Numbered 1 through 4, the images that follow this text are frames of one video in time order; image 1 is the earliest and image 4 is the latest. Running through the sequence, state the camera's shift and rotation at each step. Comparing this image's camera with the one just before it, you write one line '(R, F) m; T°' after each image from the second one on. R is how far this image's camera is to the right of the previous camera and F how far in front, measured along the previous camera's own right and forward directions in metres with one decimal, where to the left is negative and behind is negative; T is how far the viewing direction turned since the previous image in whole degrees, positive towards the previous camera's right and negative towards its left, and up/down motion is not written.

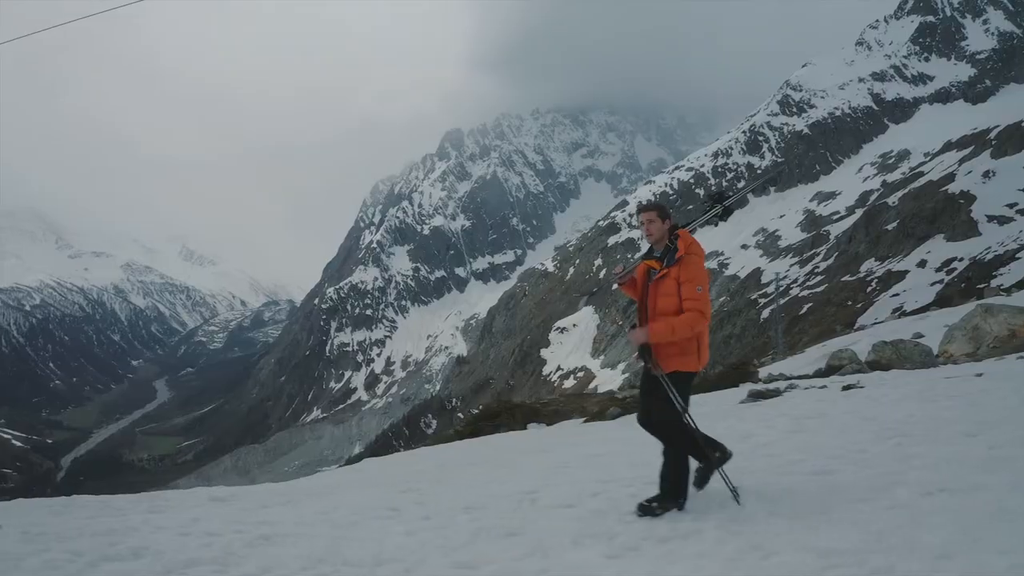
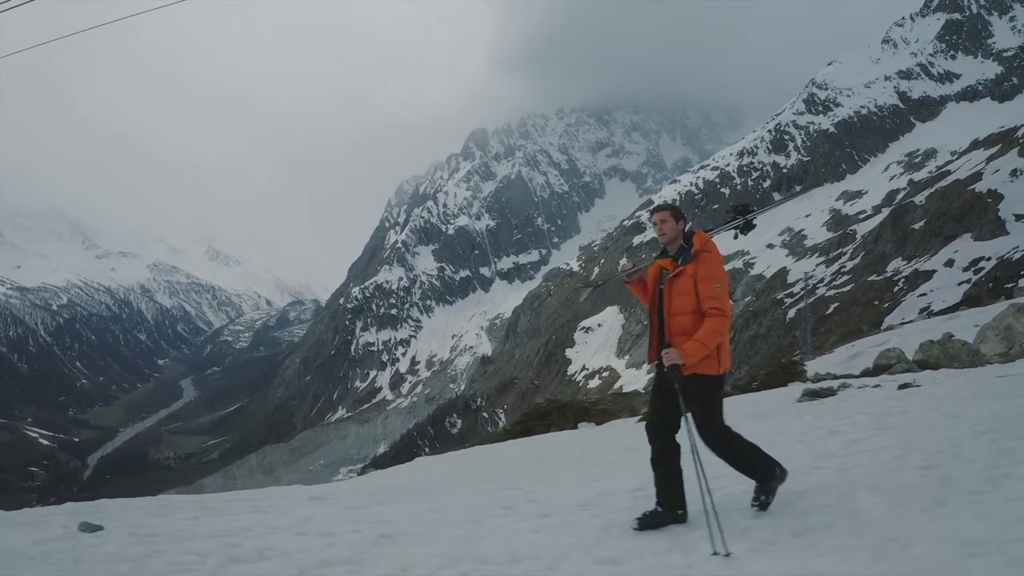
(-1.6, -0.2) m; -1°
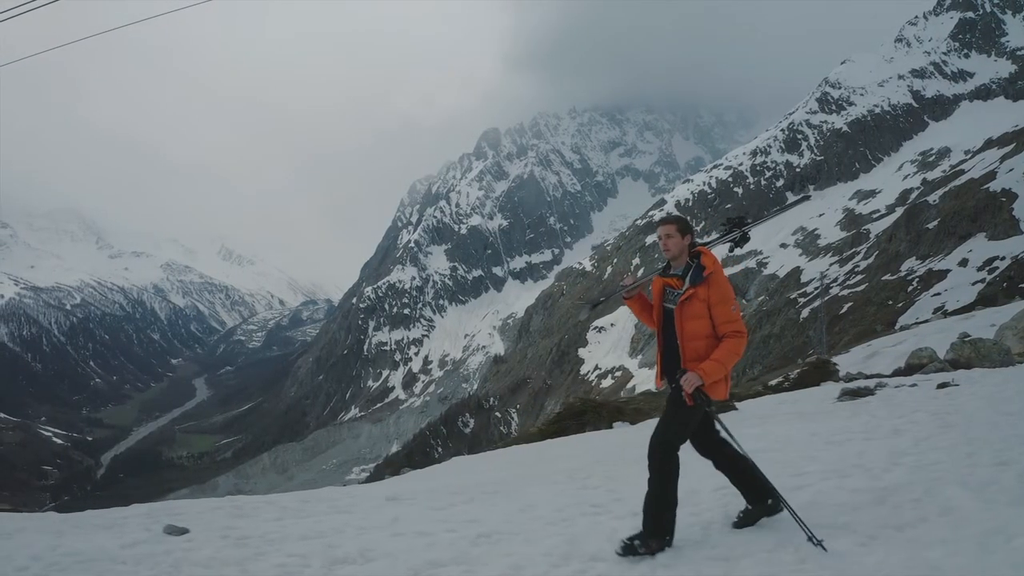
(-1.2, 0.0) m; 0°
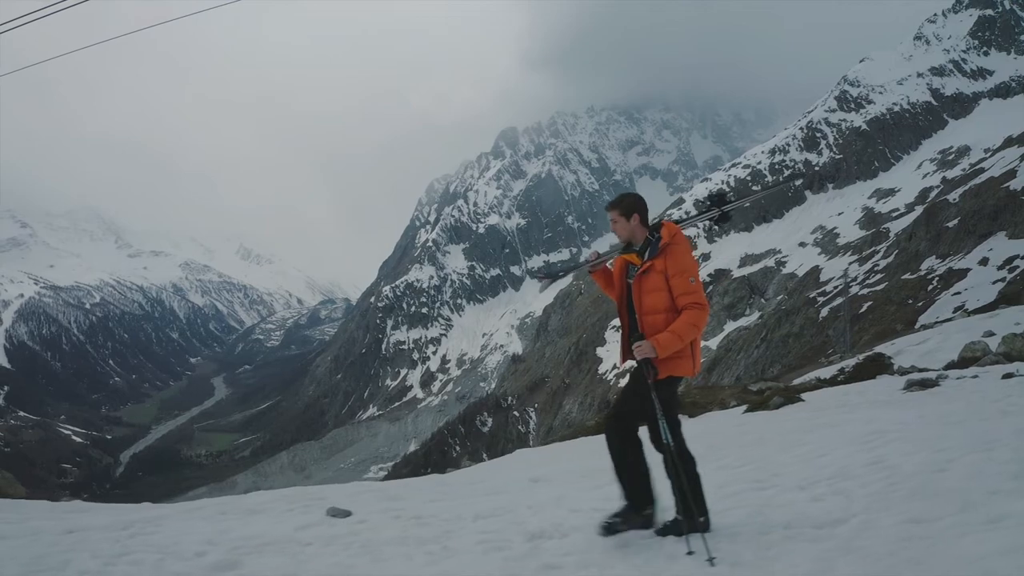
(-2.0, +0.1) m; 0°
